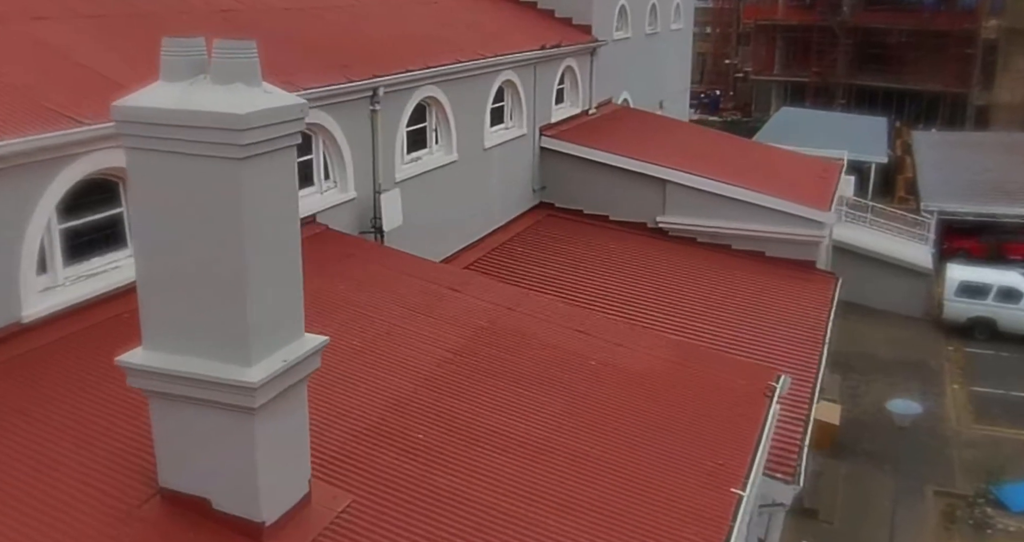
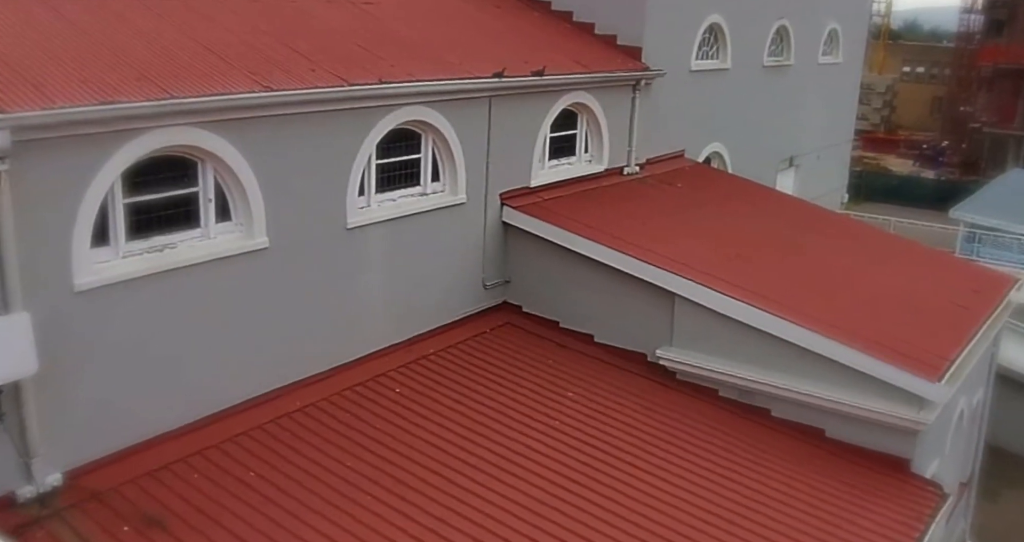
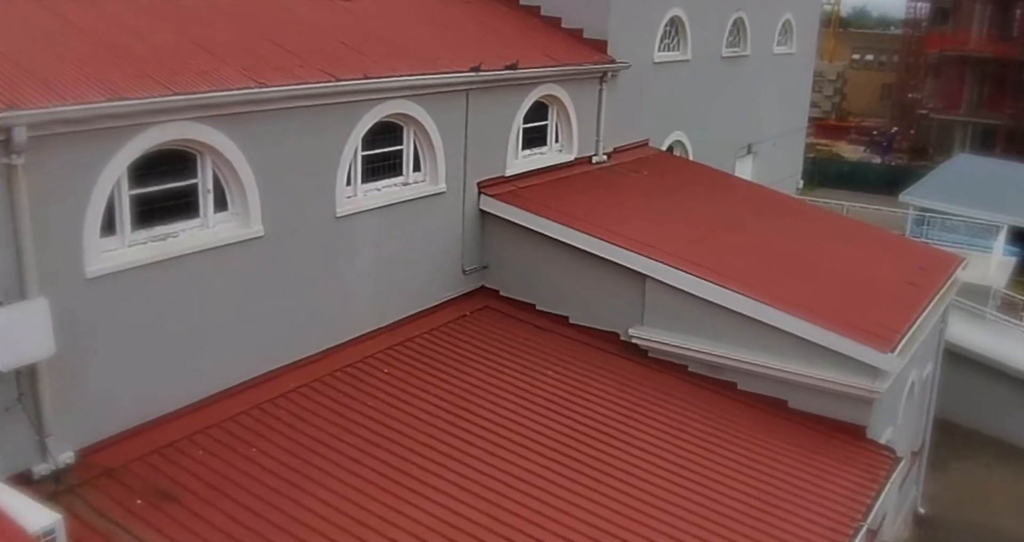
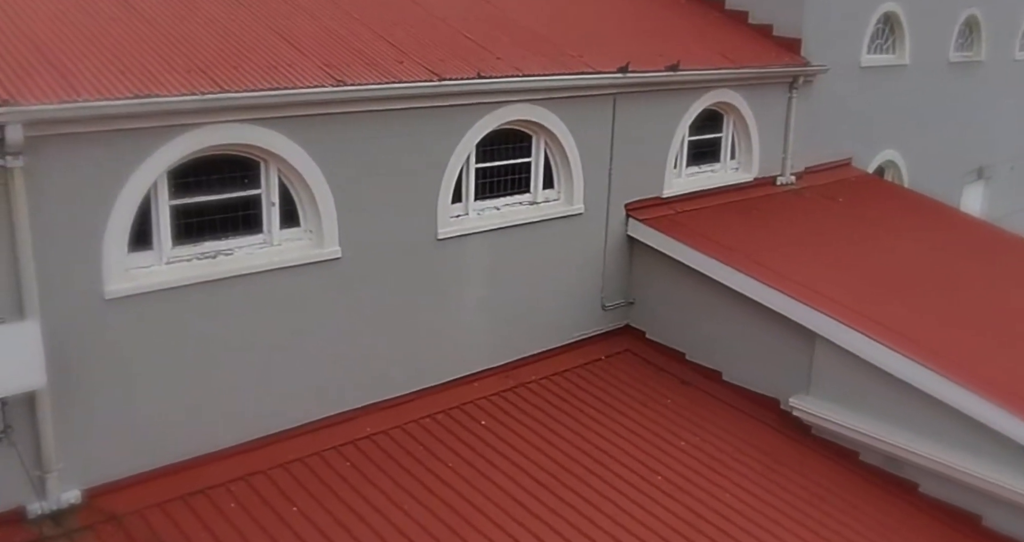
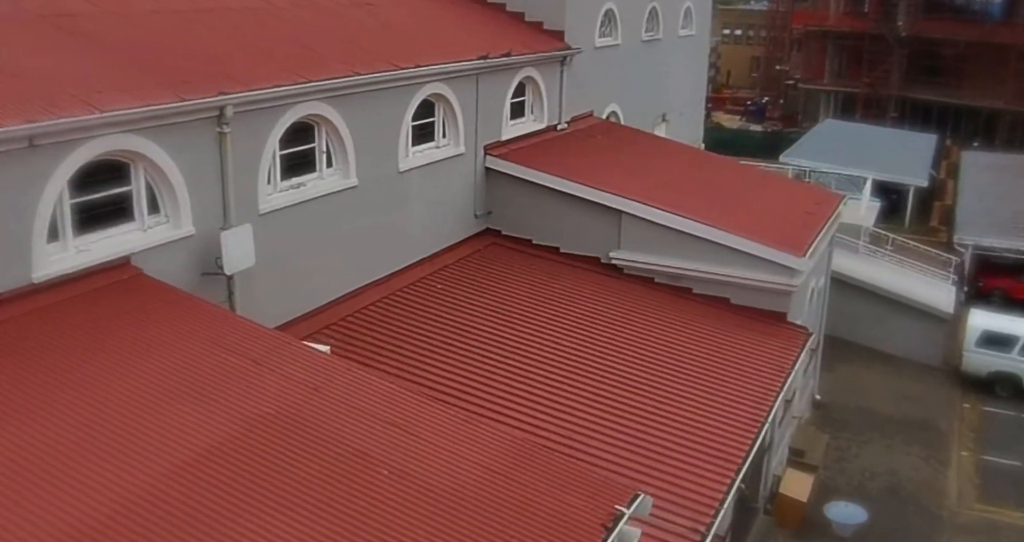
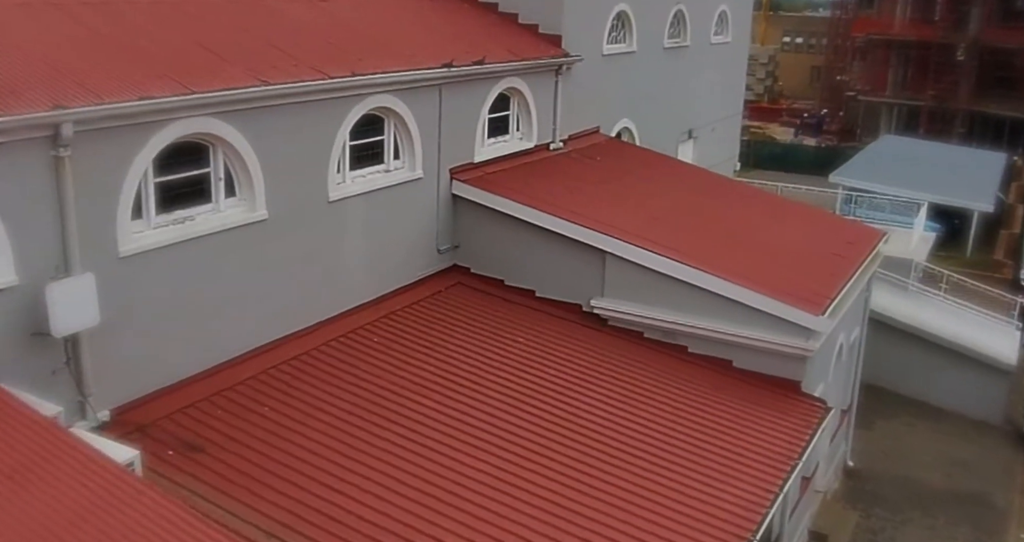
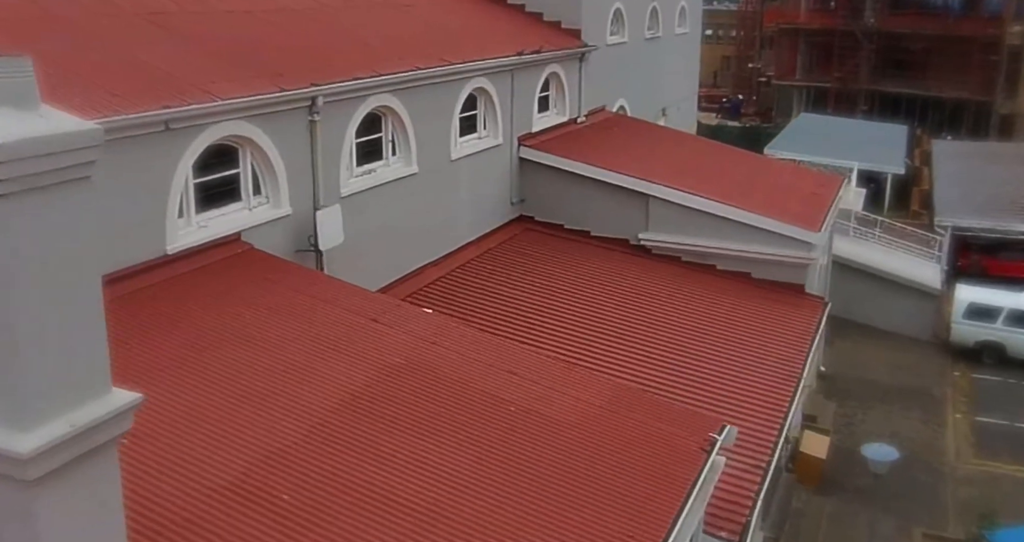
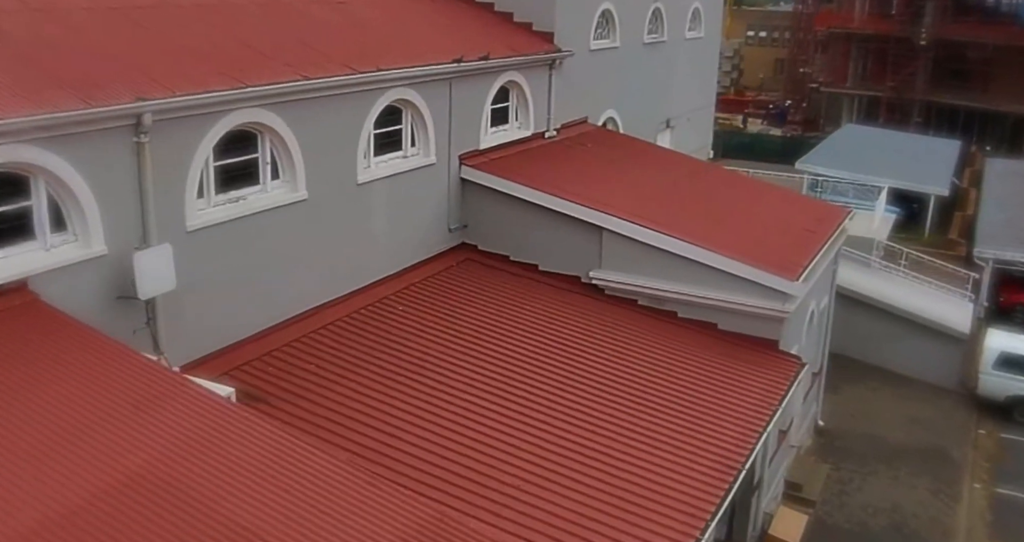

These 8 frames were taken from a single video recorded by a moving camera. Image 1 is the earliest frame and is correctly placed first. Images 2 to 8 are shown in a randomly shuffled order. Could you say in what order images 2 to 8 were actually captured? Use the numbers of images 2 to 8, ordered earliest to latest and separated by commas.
7, 5, 8, 6, 3, 2, 4
